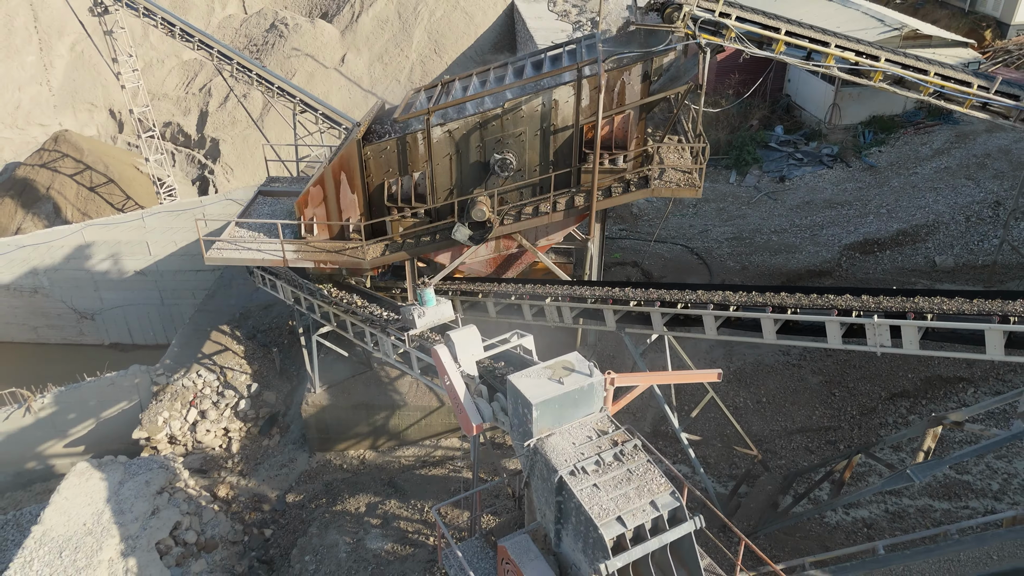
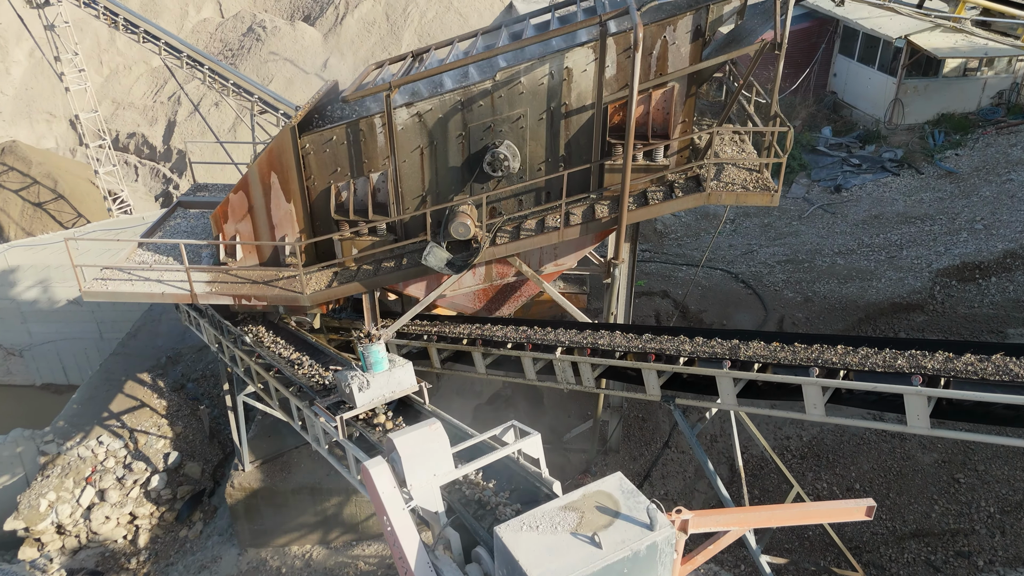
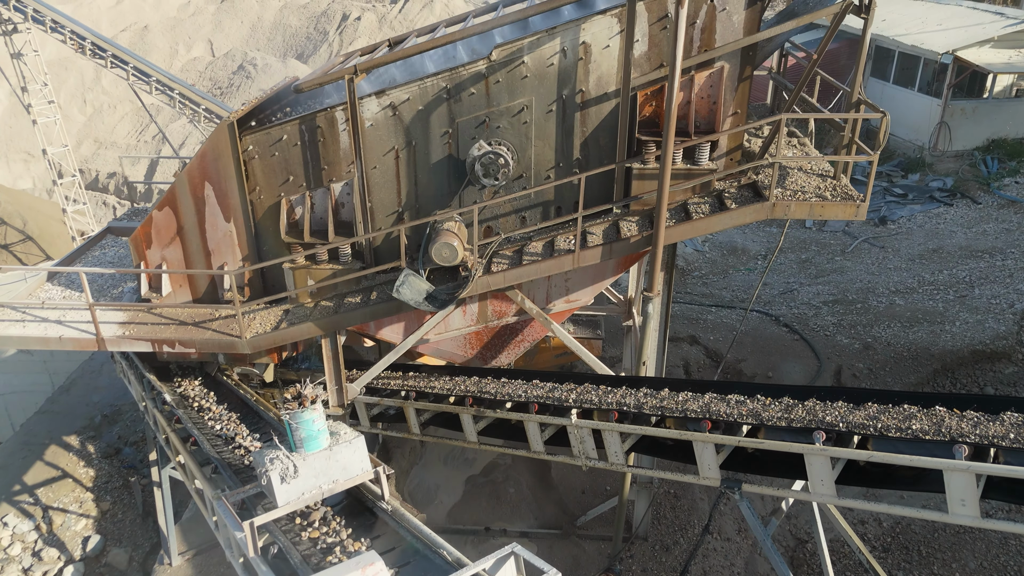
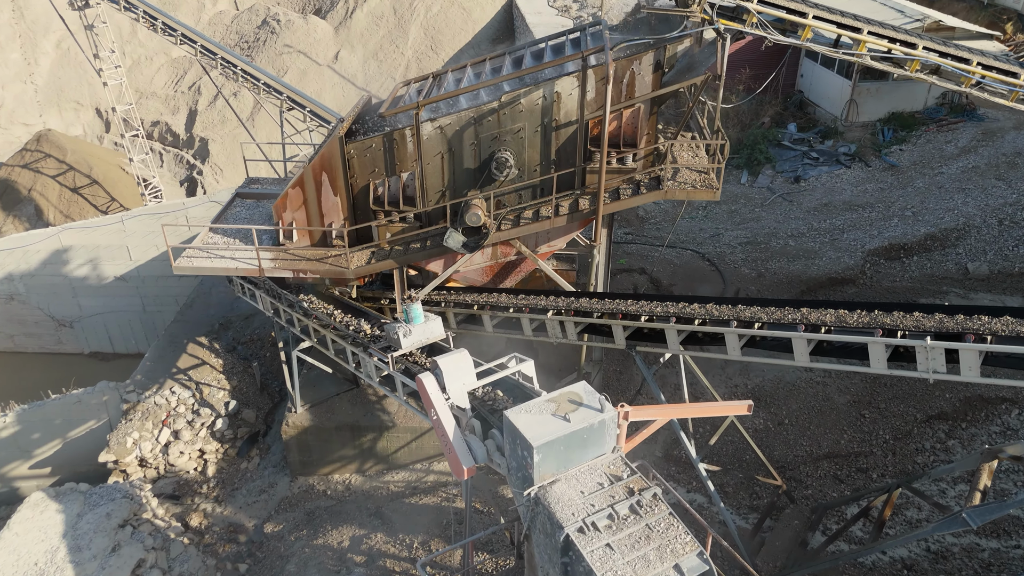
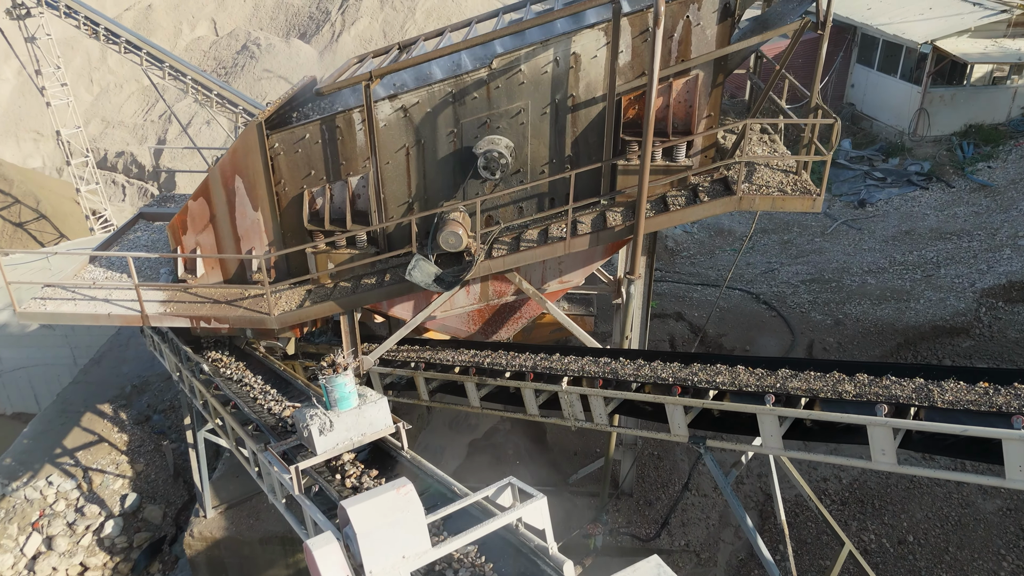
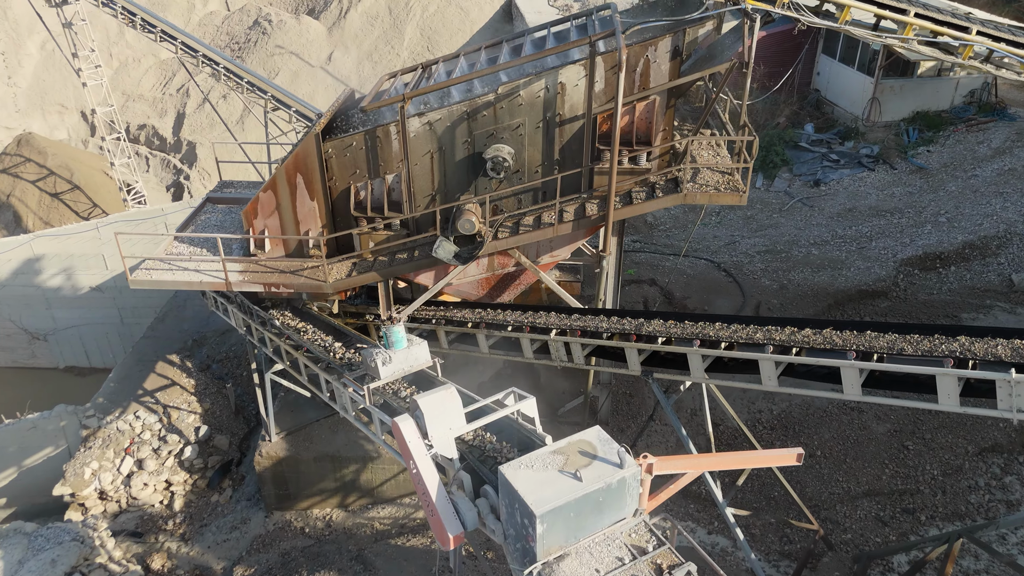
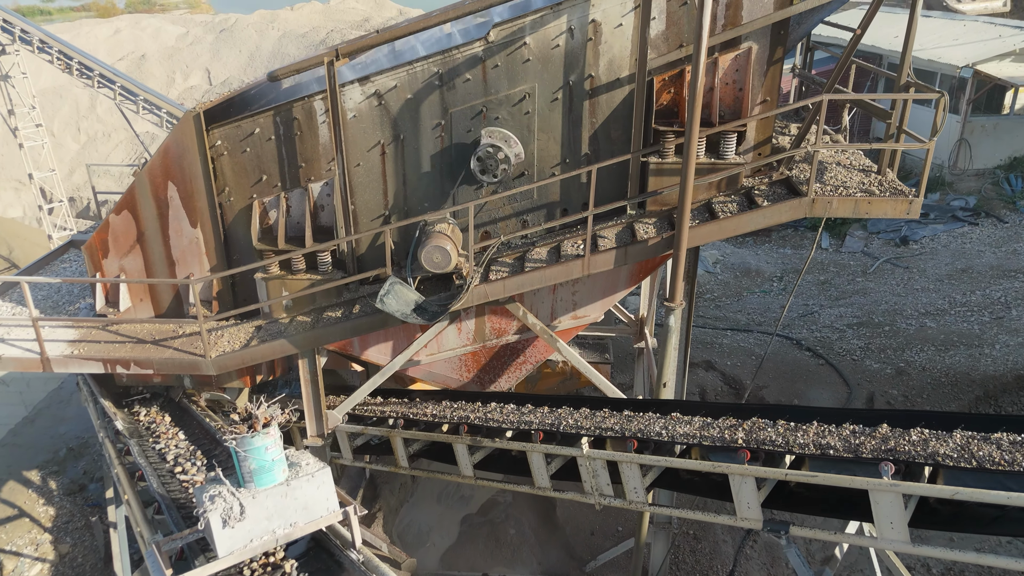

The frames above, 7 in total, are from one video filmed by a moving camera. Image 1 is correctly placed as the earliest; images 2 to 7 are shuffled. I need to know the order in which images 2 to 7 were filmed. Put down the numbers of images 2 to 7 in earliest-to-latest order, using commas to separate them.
4, 6, 2, 5, 3, 7
